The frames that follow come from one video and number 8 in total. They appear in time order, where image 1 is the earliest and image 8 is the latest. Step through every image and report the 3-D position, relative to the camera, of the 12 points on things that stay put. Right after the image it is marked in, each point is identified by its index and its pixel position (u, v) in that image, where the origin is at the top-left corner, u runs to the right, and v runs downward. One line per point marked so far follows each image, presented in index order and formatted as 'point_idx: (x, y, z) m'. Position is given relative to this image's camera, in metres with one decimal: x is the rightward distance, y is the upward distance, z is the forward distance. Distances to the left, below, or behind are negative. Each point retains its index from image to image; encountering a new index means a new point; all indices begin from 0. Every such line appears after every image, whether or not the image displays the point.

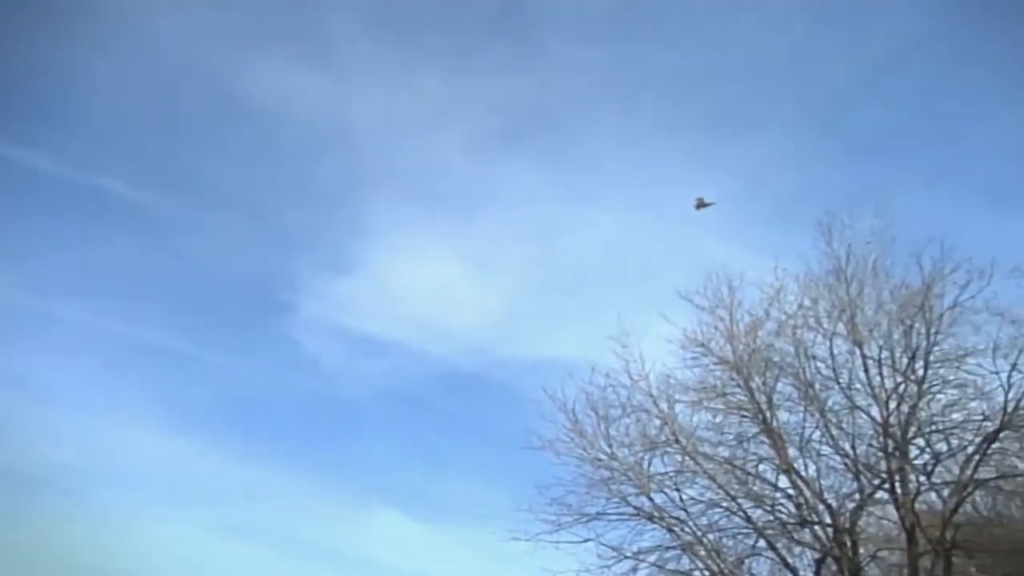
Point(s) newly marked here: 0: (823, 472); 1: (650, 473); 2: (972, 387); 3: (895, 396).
0: (+4.0, -2.4, +17.6) m
1: (+1.9, -2.6, +18.7) m
2: (+5.8, -1.3, +17.4) m
3: (+5.0, -1.4, +17.8) m
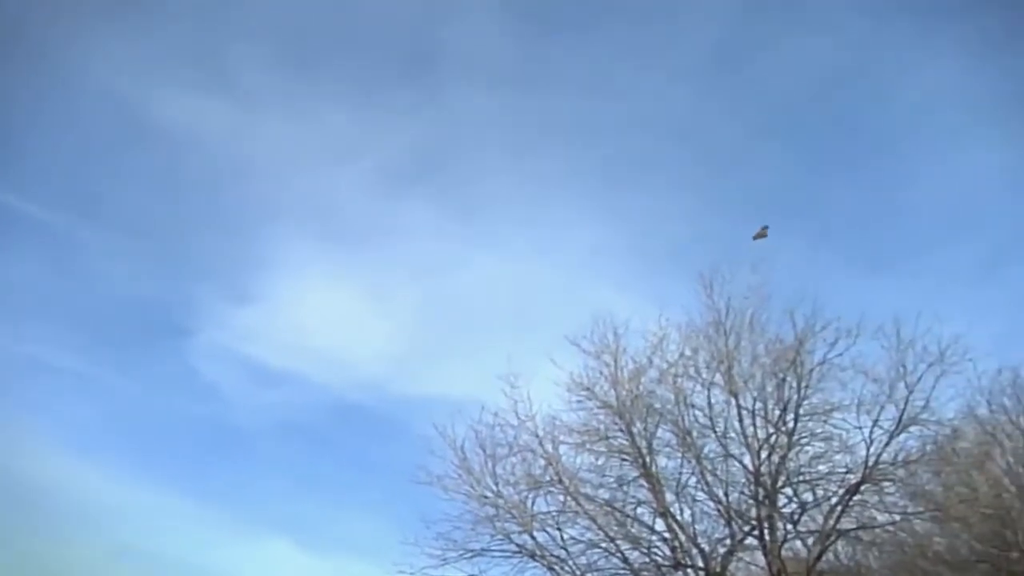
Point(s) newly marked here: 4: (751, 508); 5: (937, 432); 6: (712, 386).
0: (+2.5, -3.1, +18.5) m
1: (+0.3, -3.2, +19.4) m
2: (+4.4, -2.1, +18.4) m
3: (+3.5, -2.2, +18.7) m
4: (+3.2, -3.0, +18.4) m
5: (+5.5, -1.9, +17.6) m
6: (+2.8, -1.4, +19.1) m
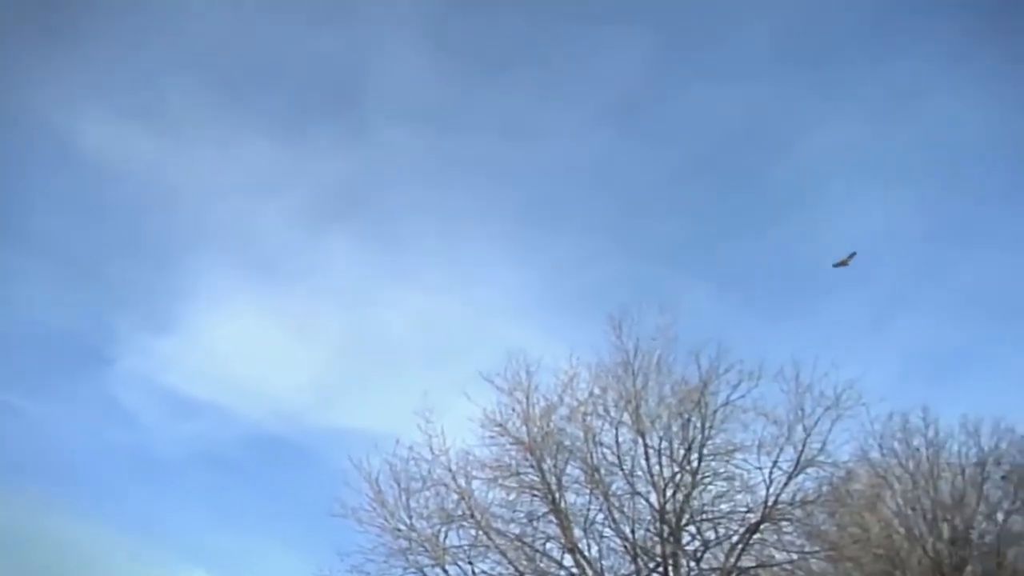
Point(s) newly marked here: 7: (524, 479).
0: (+1.3, -3.7, +19.1) m
1: (-1.0, -3.8, +19.9) m
2: (+3.2, -2.7, +19.1) m
3: (+2.3, -2.8, +19.4) m
4: (+2.0, -3.6, +19.0) m
5: (+4.3, -2.5, +18.4) m
6: (+1.6, -2.0, +19.7) m
7: (+0.2, -2.8, +19.9) m
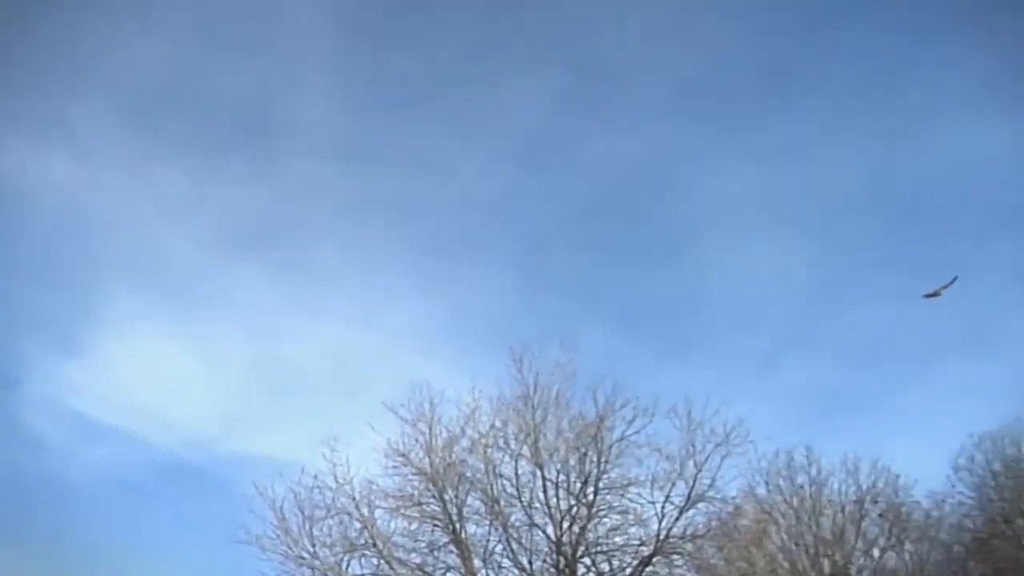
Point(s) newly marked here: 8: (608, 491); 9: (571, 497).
0: (-0.2, -4.3, +19.6) m
1: (-2.5, -4.3, +20.3) m
2: (+1.7, -3.2, +19.6) m
3: (+0.8, -3.3, +19.9) m
4: (+0.6, -4.1, +19.5) m
5: (+2.9, -3.1, +19.0) m
6: (+0.1, -2.5, +20.2) m
7: (-1.3, -3.3, +20.3) m
8: (+1.4, -2.9, +19.7) m
9: (+0.9, -3.1, +19.9) m
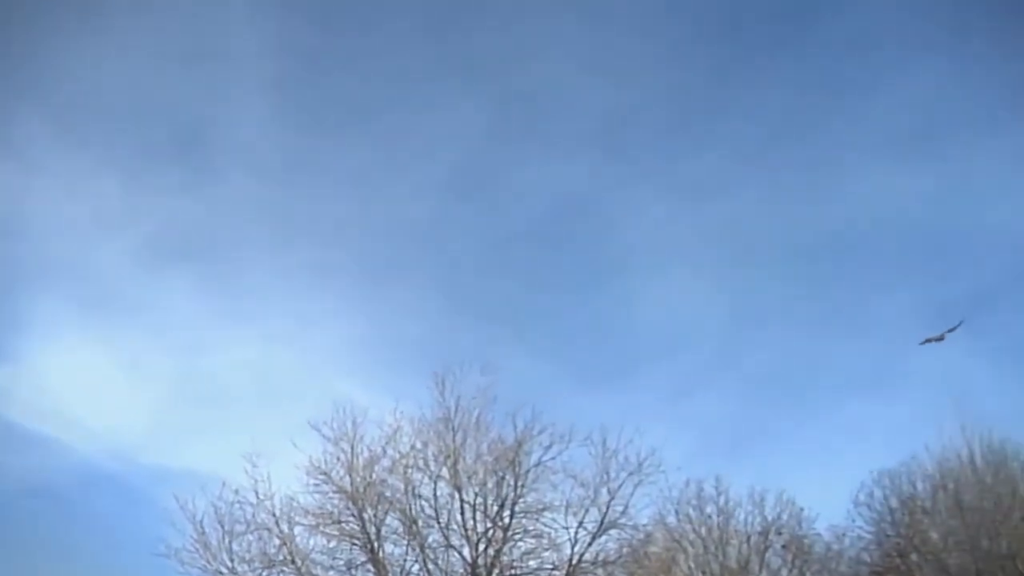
0: (-1.4, -4.6, +20.0) m
1: (-3.7, -4.6, +20.6) m
2: (+0.5, -3.7, +20.1) m
3: (-0.4, -3.8, +20.3) m
4: (-0.7, -4.5, +19.9) m
5: (+1.7, -3.6, +19.6) m
6: (-1.1, -2.9, +20.6) m
7: (-2.5, -3.7, +20.7) m
8: (+0.2, -3.4, +20.2) m
9: (-0.4, -3.5, +20.4) m
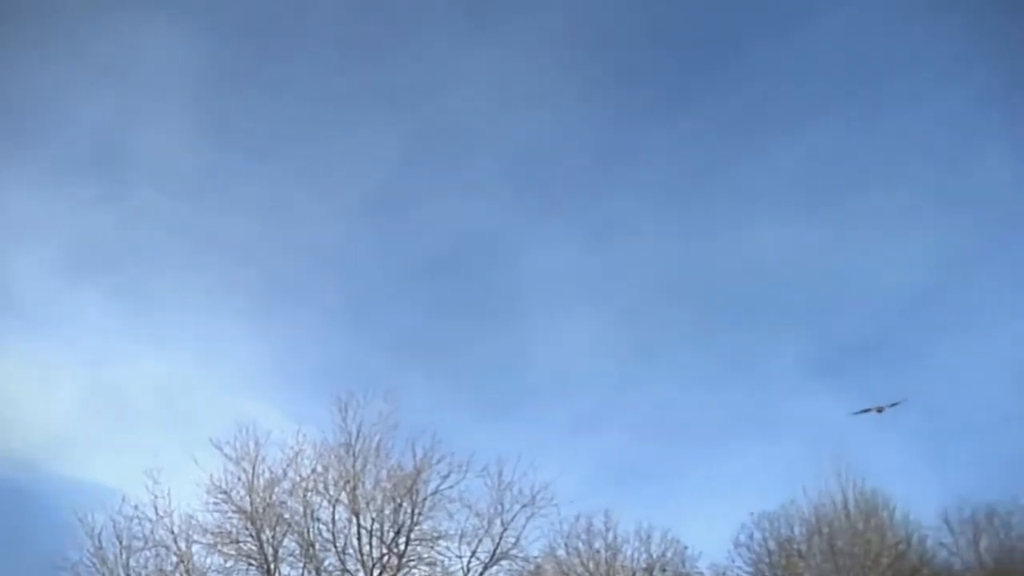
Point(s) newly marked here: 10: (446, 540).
0: (-3.0, -4.9, +19.8) m
1: (-5.3, -4.8, +20.5) m
2: (-1.1, -4.1, +19.9) m
3: (-2.0, -4.1, +20.1) m
4: (-2.3, -4.9, +19.7) m
5: (+0.1, -4.0, +19.3) m
6: (-2.6, -3.2, +20.5) m
7: (-4.1, -3.9, +20.6) m
8: (-1.4, -3.7, +20.0) m
9: (-1.9, -3.8, +20.2) m
10: (-1.0, -3.7, +19.9) m
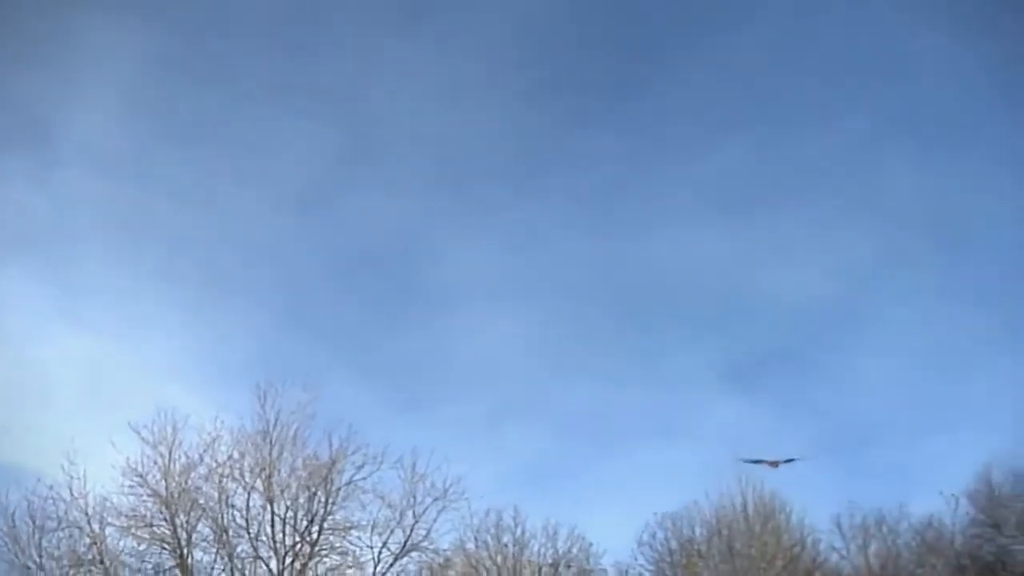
0: (-4.4, -4.8, +20.1) m
1: (-6.7, -4.5, +20.6) m
2: (-2.4, -4.0, +20.2) m
3: (-3.3, -4.0, +20.4) m
4: (-3.6, -4.7, +20.0) m
5: (-1.2, -3.9, +19.7) m
6: (-4.0, -3.1, +20.7) m
7: (-5.4, -3.7, +20.7) m
8: (-2.7, -3.6, +20.3) m
9: (-3.3, -3.7, +20.5) m
10: (-2.3, -3.6, +20.2) m
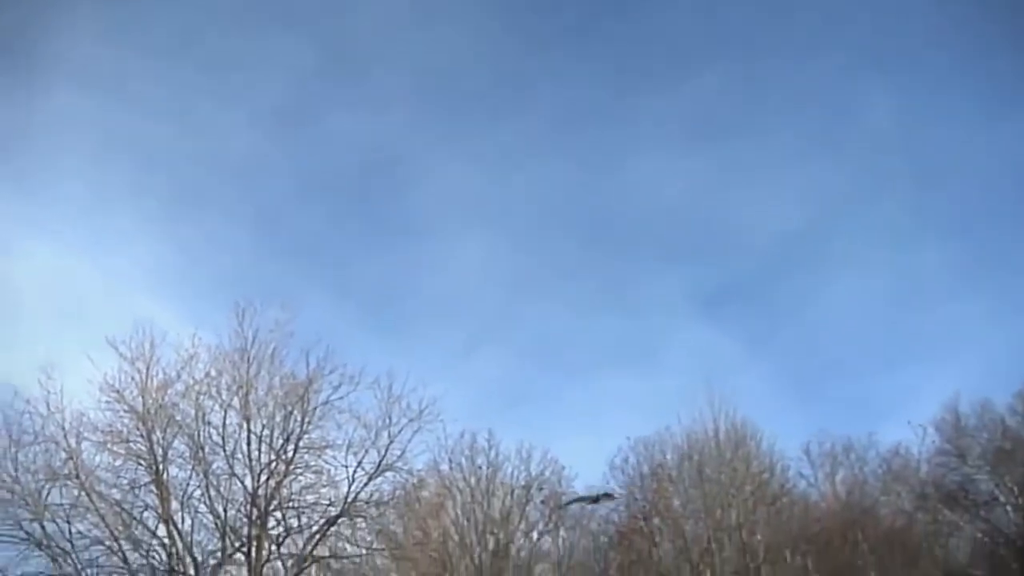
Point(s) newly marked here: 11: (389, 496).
0: (-4.8, -3.6, +20.3) m
1: (-7.1, -3.2, +20.8) m
2: (-2.8, -2.8, +20.4) m
3: (-3.7, -2.8, +20.6) m
4: (-4.1, -3.5, +20.2) m
5: (-1.6, -2.8, +19.9) m
6: (-4.3, -1.8, +20.9) m
7: (-5.8, -2.4, +20.9) m
8: (-3.1, -2.4, +20.5) m
9: (-3.7, -2.5, +20.7) m
10: (-2.7, -2.4, +20.4) m
11: (-1.8, -3.1, +19.9) m
